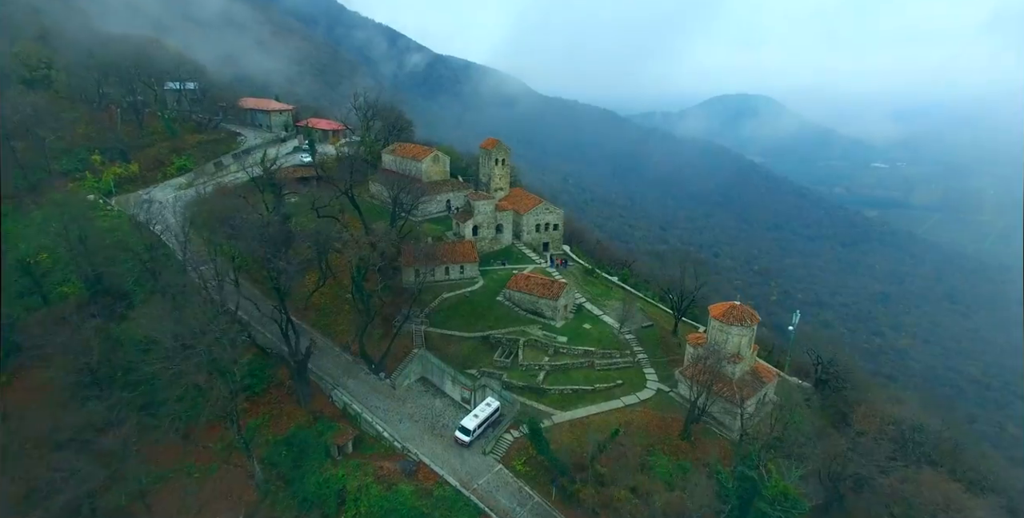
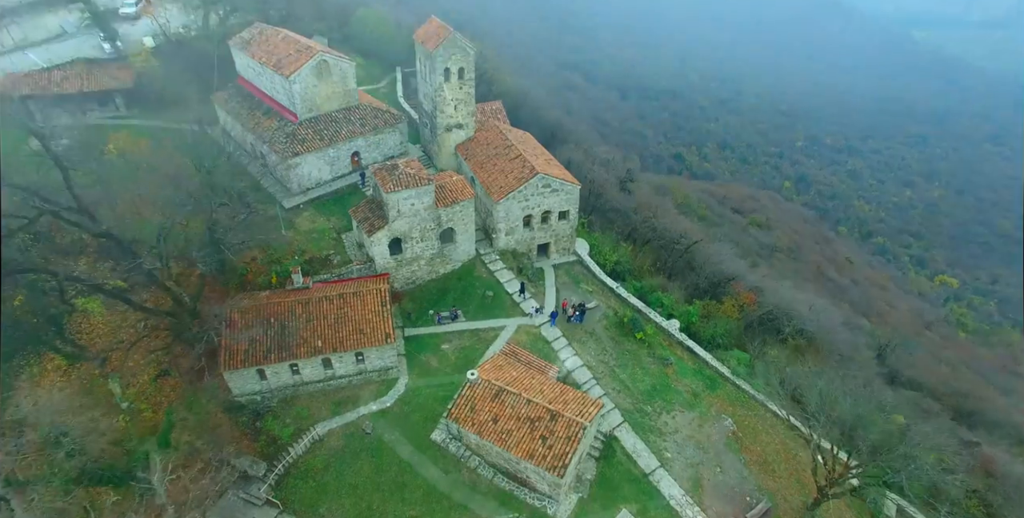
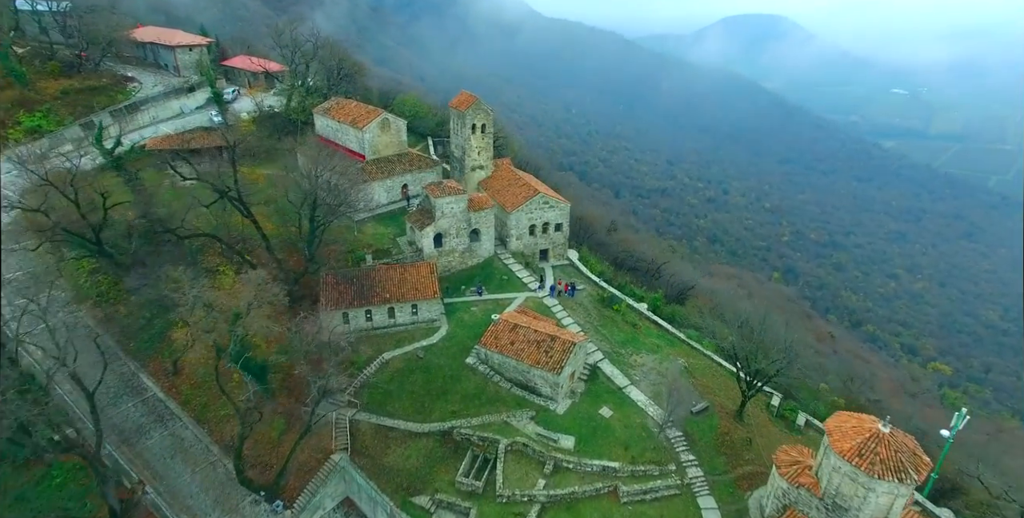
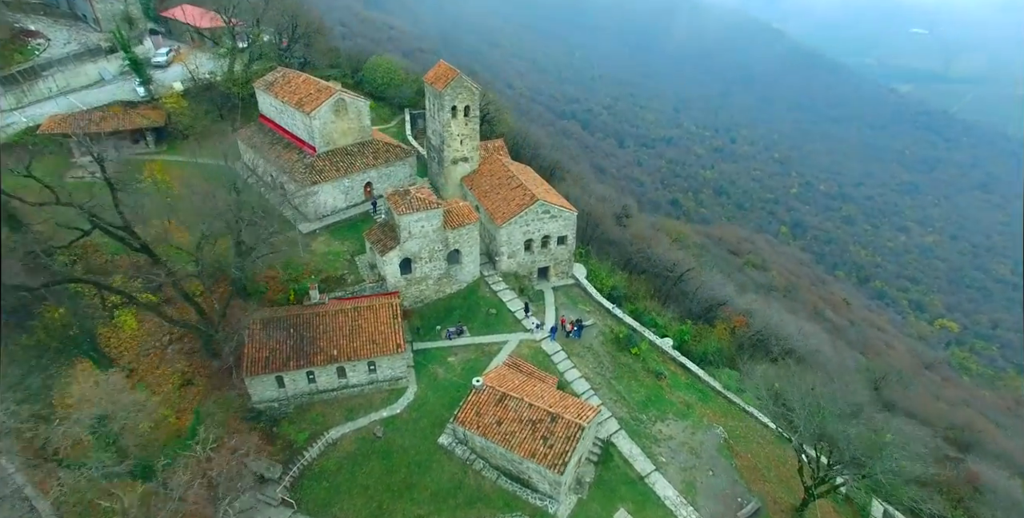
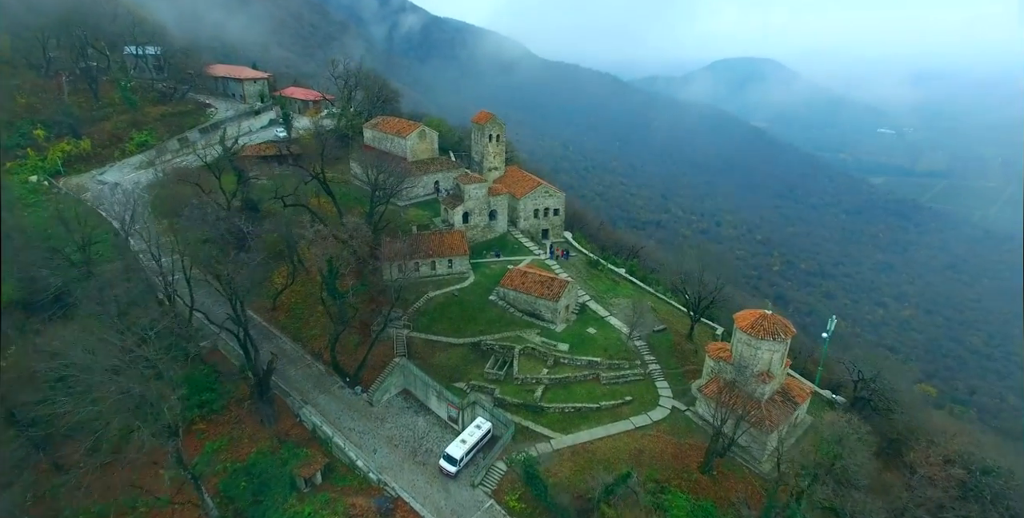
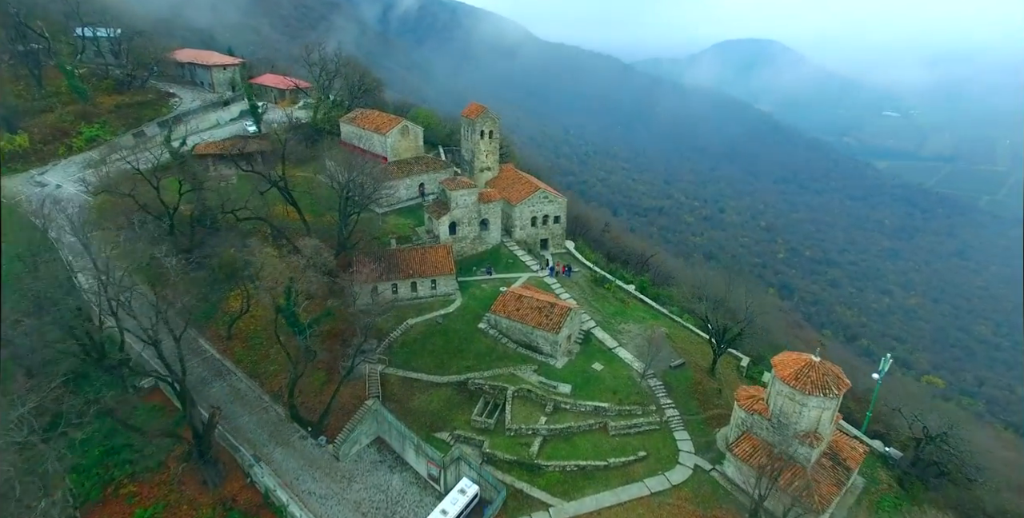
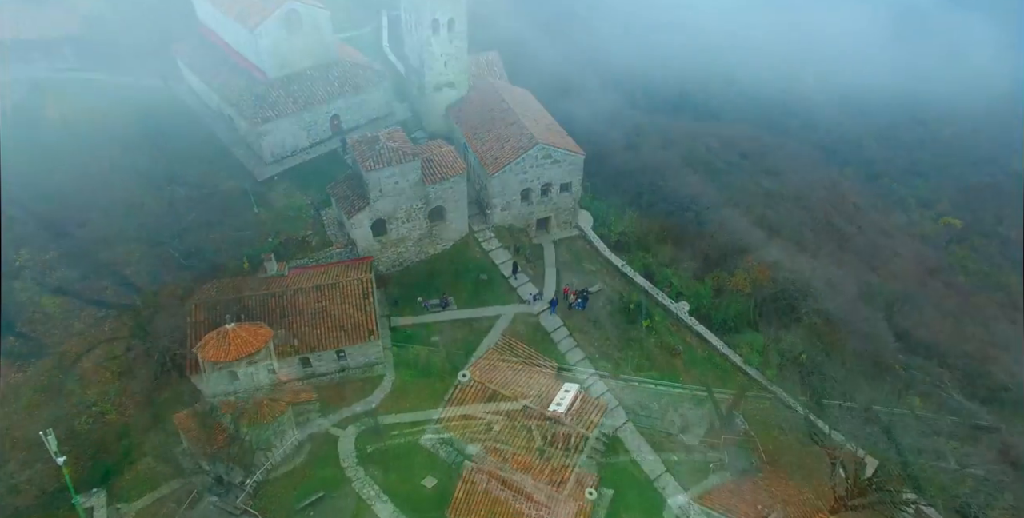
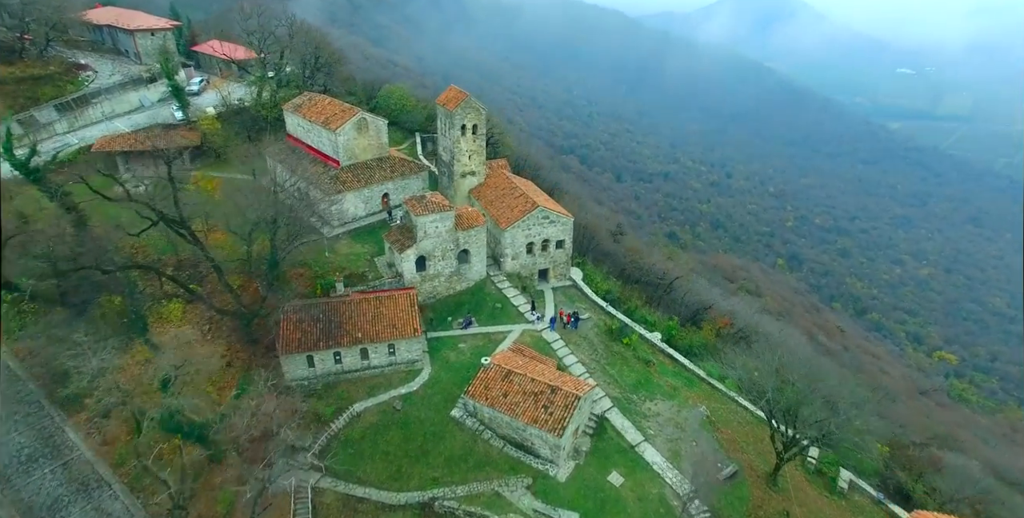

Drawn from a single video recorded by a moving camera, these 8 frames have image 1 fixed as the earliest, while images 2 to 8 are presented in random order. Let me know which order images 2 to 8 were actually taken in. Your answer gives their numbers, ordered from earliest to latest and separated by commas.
5, 6, 3, 8, 4, 2, 7
